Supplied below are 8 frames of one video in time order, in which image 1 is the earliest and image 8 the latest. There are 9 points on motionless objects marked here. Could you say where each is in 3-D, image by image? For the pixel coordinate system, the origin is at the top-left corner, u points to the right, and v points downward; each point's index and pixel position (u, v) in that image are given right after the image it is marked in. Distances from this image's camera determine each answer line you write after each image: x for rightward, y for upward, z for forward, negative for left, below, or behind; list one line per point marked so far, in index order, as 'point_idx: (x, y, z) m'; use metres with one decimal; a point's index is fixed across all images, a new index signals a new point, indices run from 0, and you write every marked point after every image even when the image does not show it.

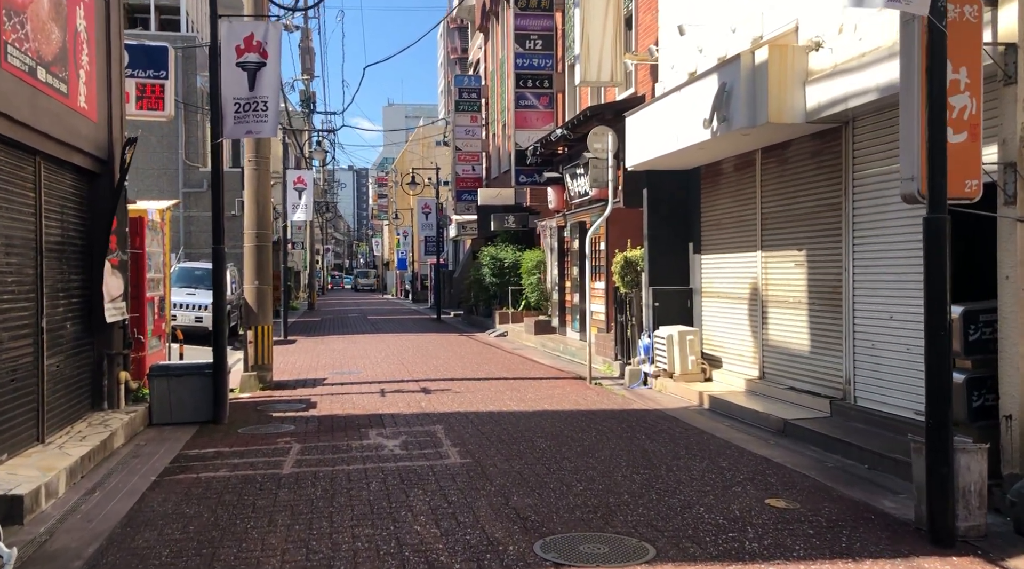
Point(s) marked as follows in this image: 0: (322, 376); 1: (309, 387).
0: (-3.2, -1.6, +15.8) m
1: (-3.1, -1.6, +14.1) m
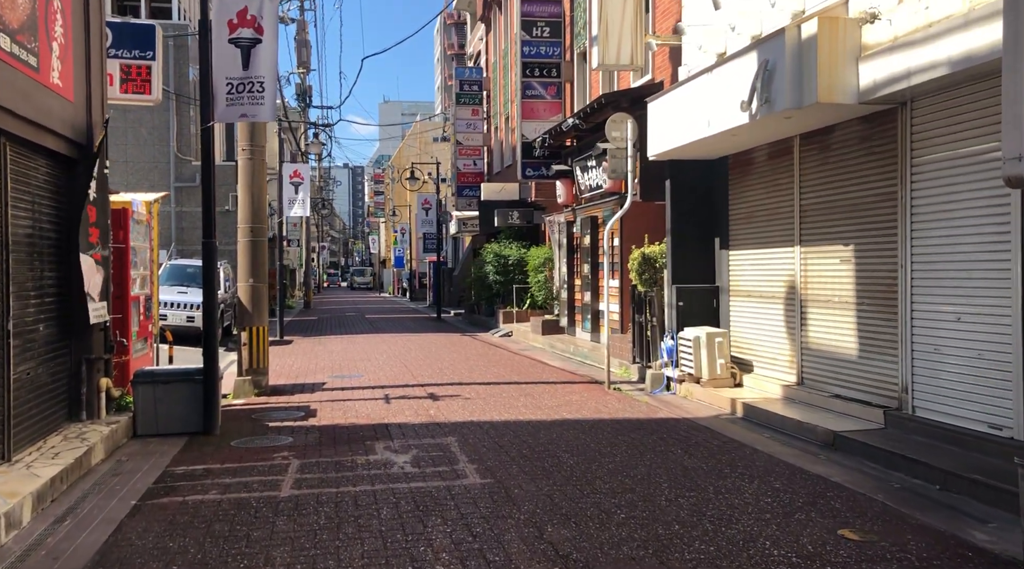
0: (-3.1, -1.5, +14.9) m
1: (-2.9, -1.6, +13.2) m
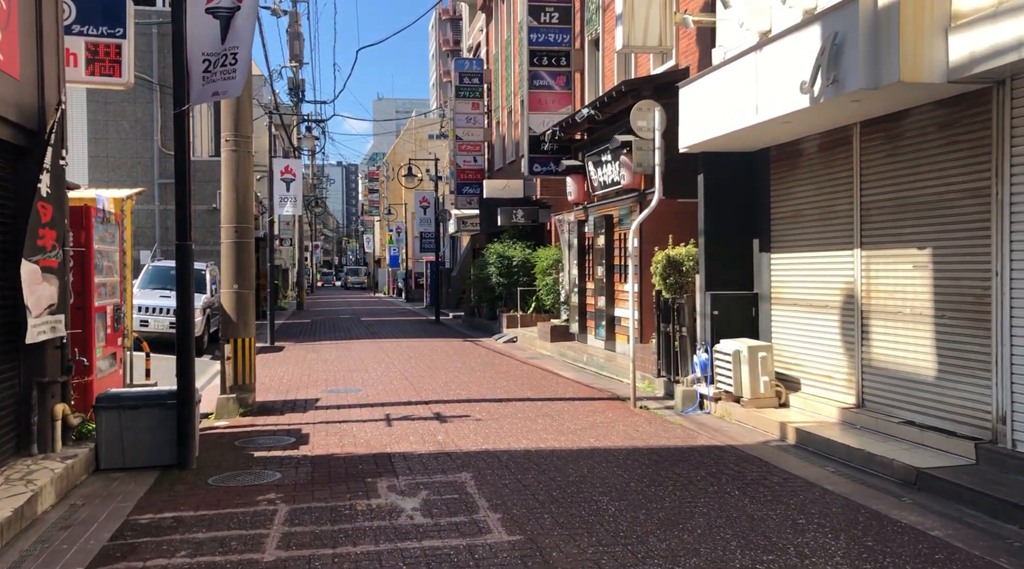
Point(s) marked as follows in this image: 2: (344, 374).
0: (-2.9, -1.6, +13.5) m
1: (-2.7, -1.6, +11.8) m
2: (-2.9, -1.5, +15.8) m
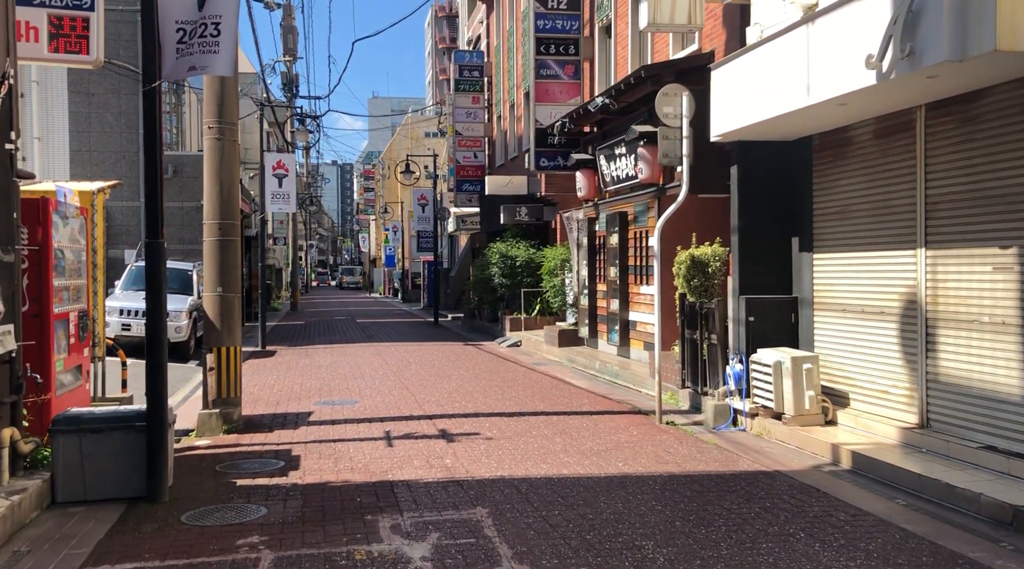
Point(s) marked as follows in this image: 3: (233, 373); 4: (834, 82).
0: (-2.7, -1.6, +12.4) m
1: (-2.6, -1.7, +10.7) m
2: (-2.7, -1.6, +14.7) m
3: (-3.3, -1.0, +10.8) m
4: (+2.7, +1.7, +7.9) m
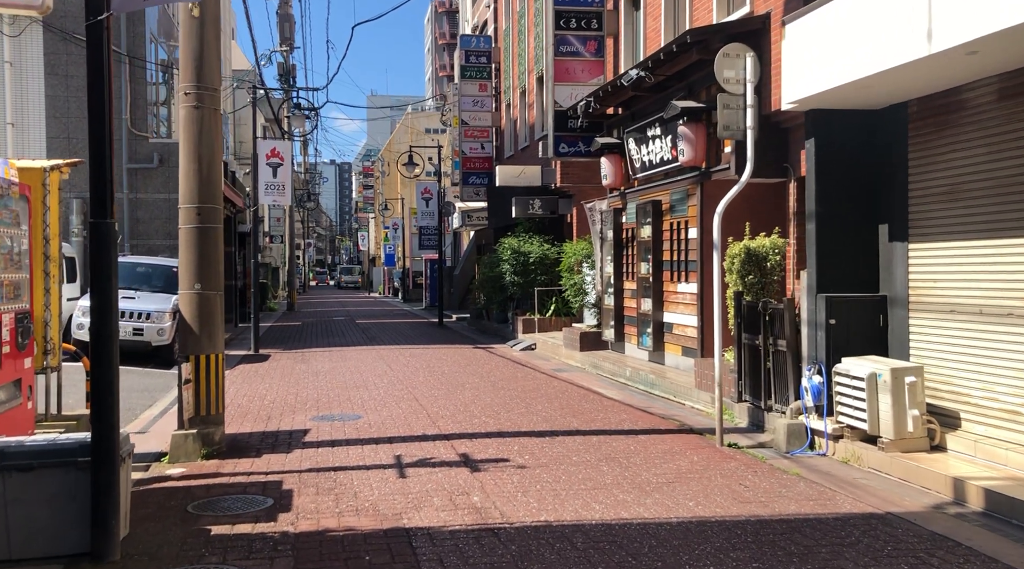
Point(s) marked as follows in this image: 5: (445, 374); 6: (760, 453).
0: (-2.4, -1.6, +10.7) m
1: (-2.2, -1.6, +9.0) m
2: (-2.4, -1.5, +13.0) m
3: (-2.9, -1.0, +9.1) m
4: (+3.1, +1.8, +6.2) m
5: (-1.1, -1.5, +15.3) m
6: (+2.3, -1.6, +8.7) m
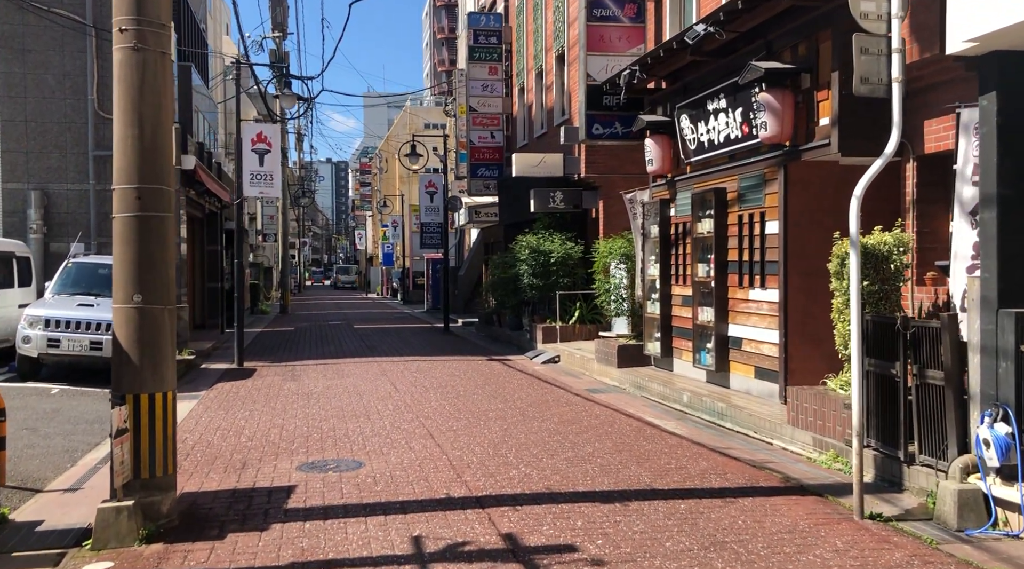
0: (-2.0, -1.7, +8.2) m
1: (-1.8, -1.7, +6.5) m
2: (-2.0, -1.6, +10.5) m
3: (-2.5, -1.1, +6.6) m
4: (+3.5, +1.7, +3.7) m
5: (-0.7, -1.5, +12.8) m
6: (+2.8, -1.7, +6.2) m
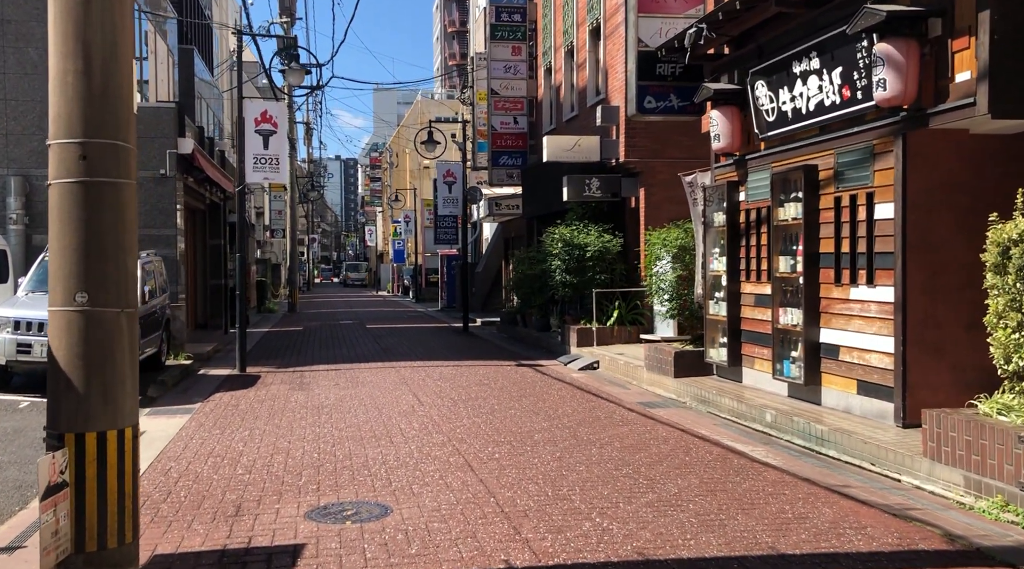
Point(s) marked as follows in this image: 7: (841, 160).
0: (-1.5, -1.7, +6.3) m
1: (-1.3, -1.7, +4.6) m
2: (-1.5, -1.6, +8.6) m
3: (-2.0, -1.0, +4.7) m
4: (+4.0, +1.7, +1.8) m
5: (-0.2, -1.5, +10.9) m
6: (+3.2, -1.6, +4.3) m
7: (+3.3, +1.3, +9.4) m
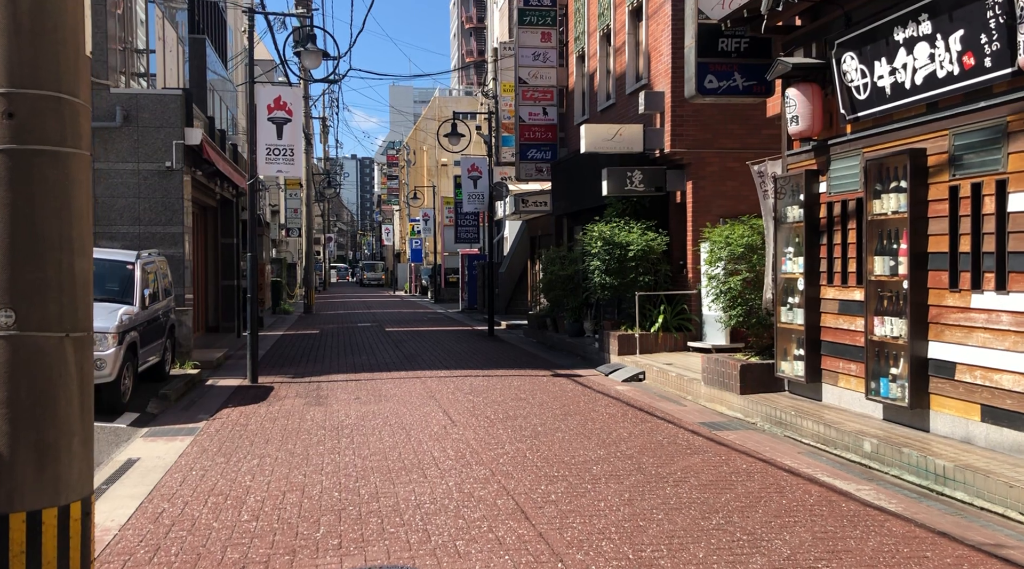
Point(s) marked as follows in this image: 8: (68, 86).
0: (-1.1, -1.7, +4.9) m
1: (-0.9, -1.7, +3.2) m
2: (-1.0, -1.6, +7.2) m
3: (-1.7, -1.1, +3.3) m
4: (+4.3, +1.6, +0.2) m
5: (+0.3, -1.5, +9.4) m
6: (+3.6, -1.7, +2.8) m
7: (+3.8, +1.2, +7.9) m
8: (-1.6, +0.7, +3.4) m
